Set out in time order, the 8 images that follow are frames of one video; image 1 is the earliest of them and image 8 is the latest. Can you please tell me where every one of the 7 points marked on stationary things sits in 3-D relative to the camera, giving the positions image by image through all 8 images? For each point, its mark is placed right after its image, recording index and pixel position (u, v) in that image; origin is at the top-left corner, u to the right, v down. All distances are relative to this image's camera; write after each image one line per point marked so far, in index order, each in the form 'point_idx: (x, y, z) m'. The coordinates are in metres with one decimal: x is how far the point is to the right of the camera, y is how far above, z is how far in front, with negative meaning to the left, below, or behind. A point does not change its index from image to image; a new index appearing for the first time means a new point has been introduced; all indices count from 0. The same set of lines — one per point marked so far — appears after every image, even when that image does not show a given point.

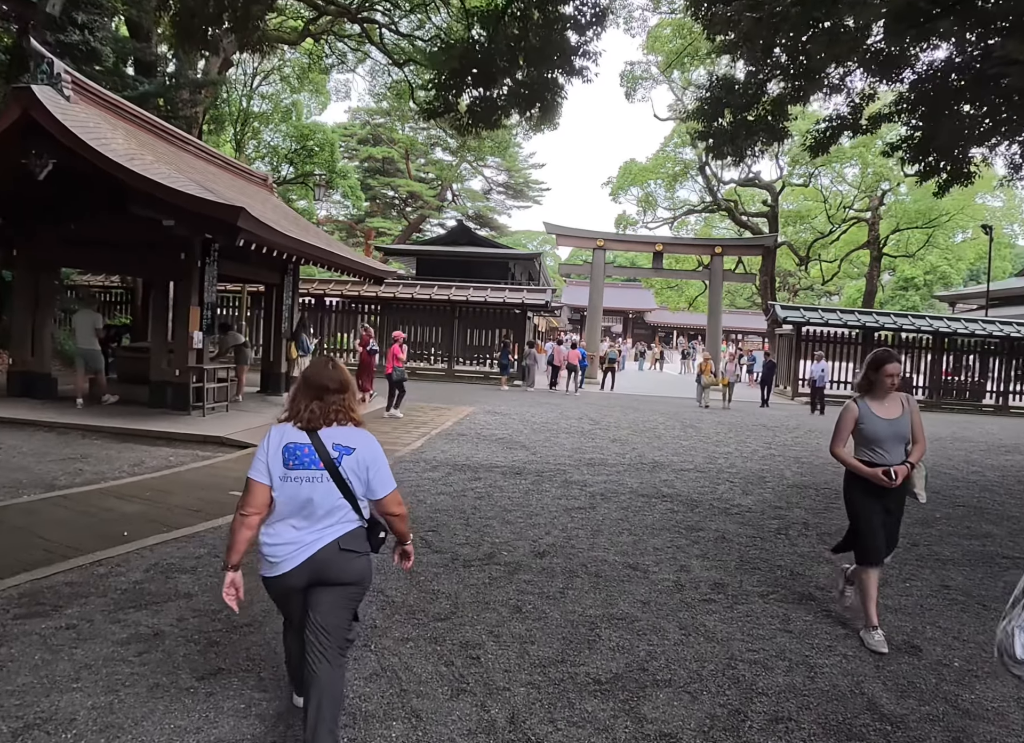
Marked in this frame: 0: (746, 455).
0: (+3.0, -1.1, +9.2) m
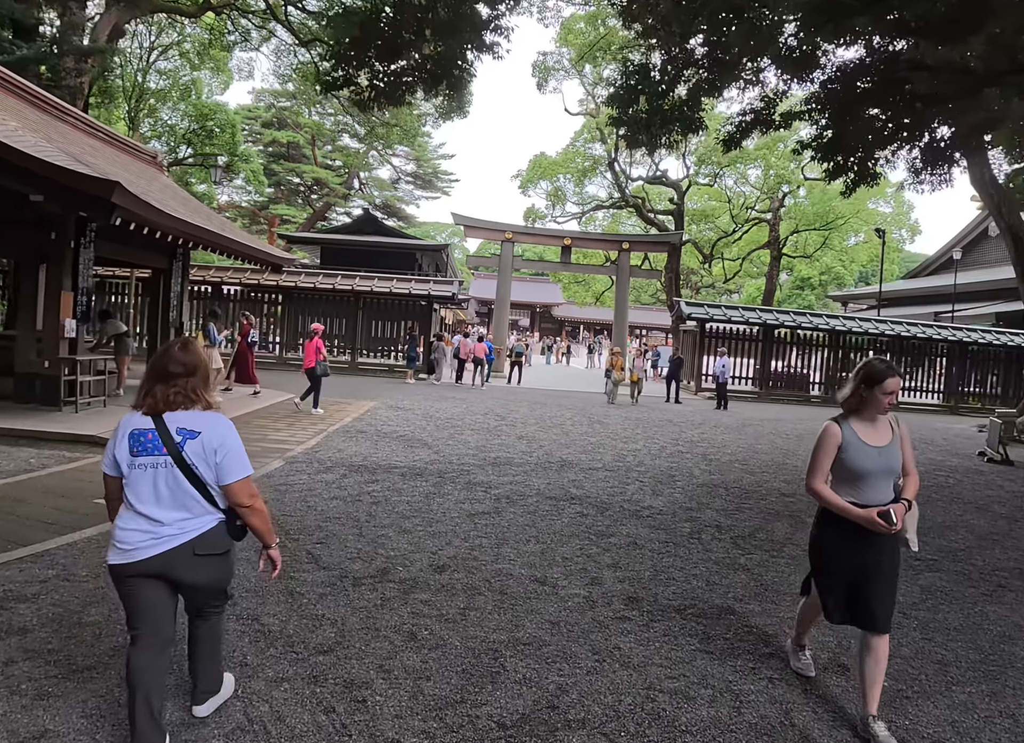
0: (+1.8, -1.0, +9.1) m
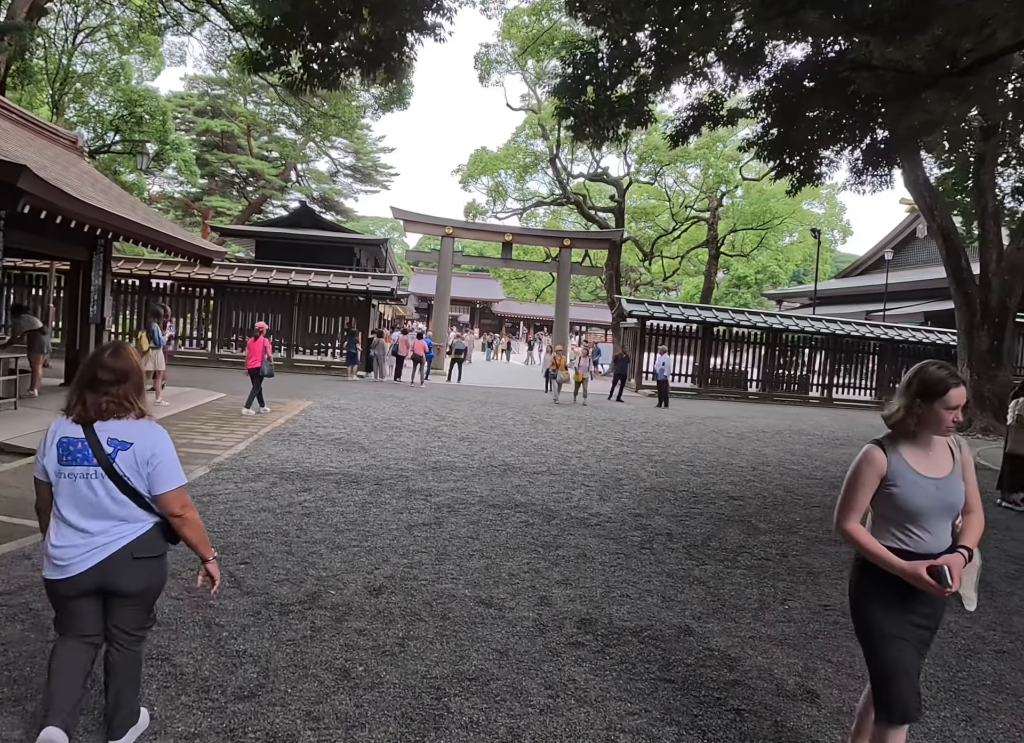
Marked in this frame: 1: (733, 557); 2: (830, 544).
0: (+1.1, -1.0, +8.9) m
1: (+1.4, -1.2, +4.6) m
2: (+2.2, -1.2, +5.1) m
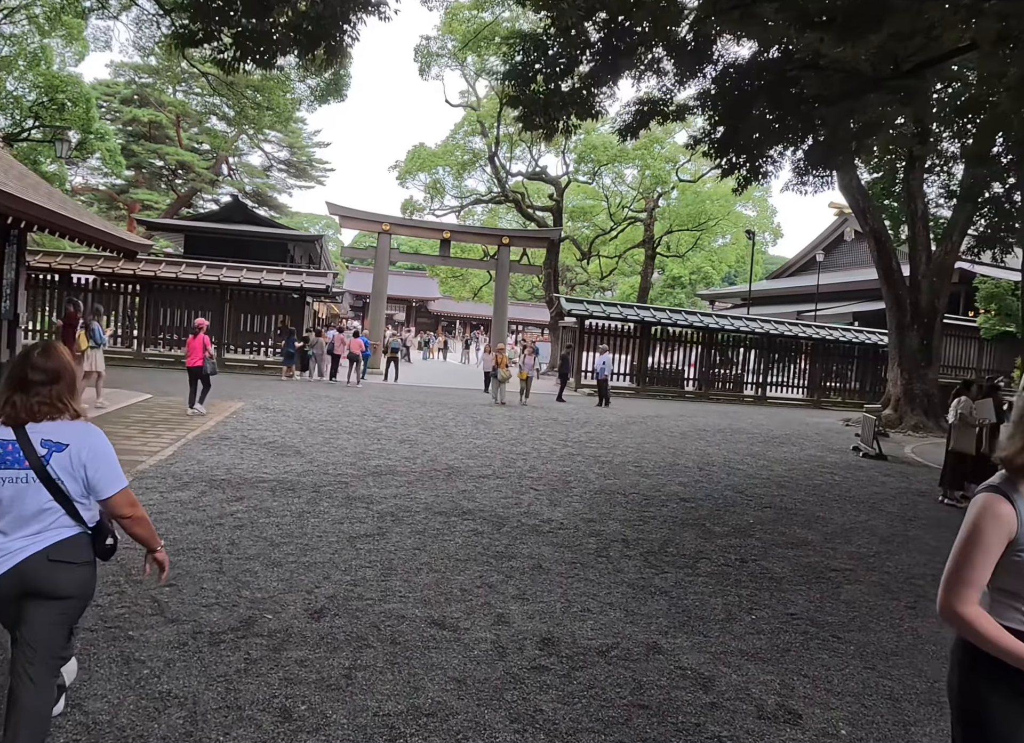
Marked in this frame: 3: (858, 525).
0: (+0.4, -1.0, +8.7) m
1: (+1.1, -1.2, +4.5) m
2: (+1.9, -1.2, +5.0) m
3: (+2.9, -1.3, +6.1) m
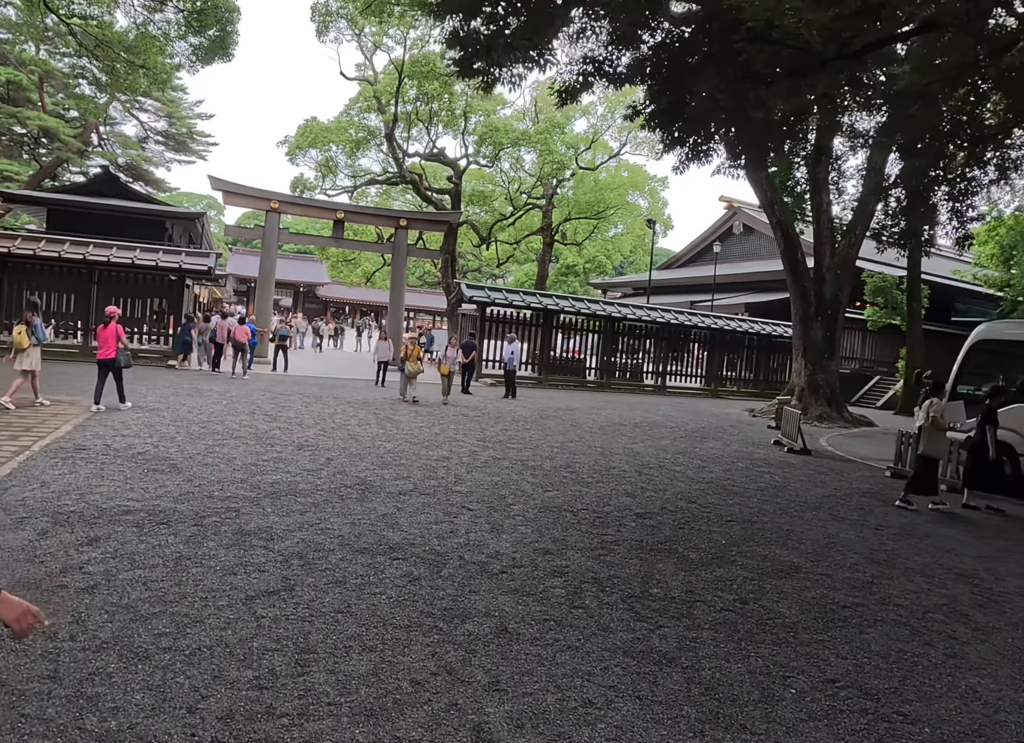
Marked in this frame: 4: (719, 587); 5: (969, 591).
0: (-0.4, -0.9, +7.7) m
1: (+0.9, -1.2, +3.6) m
2: (+1.6, -1.2, +4.3) m
3: (+2.4, -1.3, +5.5) m
4: (+1.2, -1.2, +4.1) m
5: (+2.9, -1.4, +4.6) m
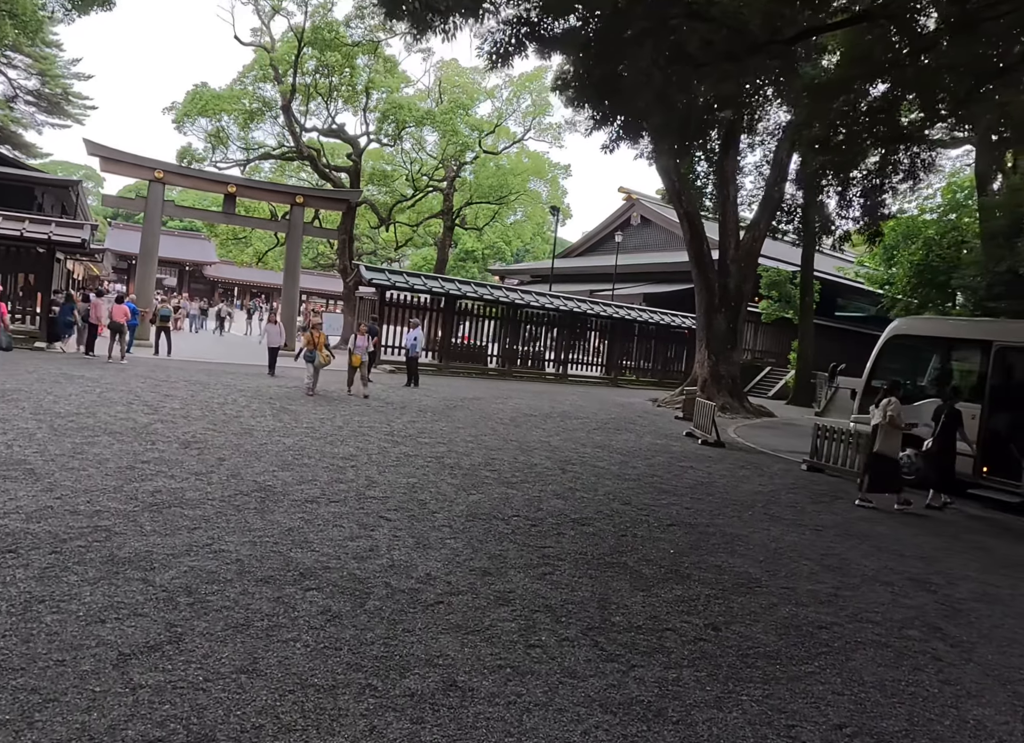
0: (-1.2, -0.8, +7.0) m
1: (+0.6, -1.2, +3.2) m
2: (+1.2, -1.2, +3.9) m
3: (+1.9, -1.2, +5.2) m
4: (+0.9, -1.2, +3.6) m
5: (+2.5, -1.4, +4.4) m
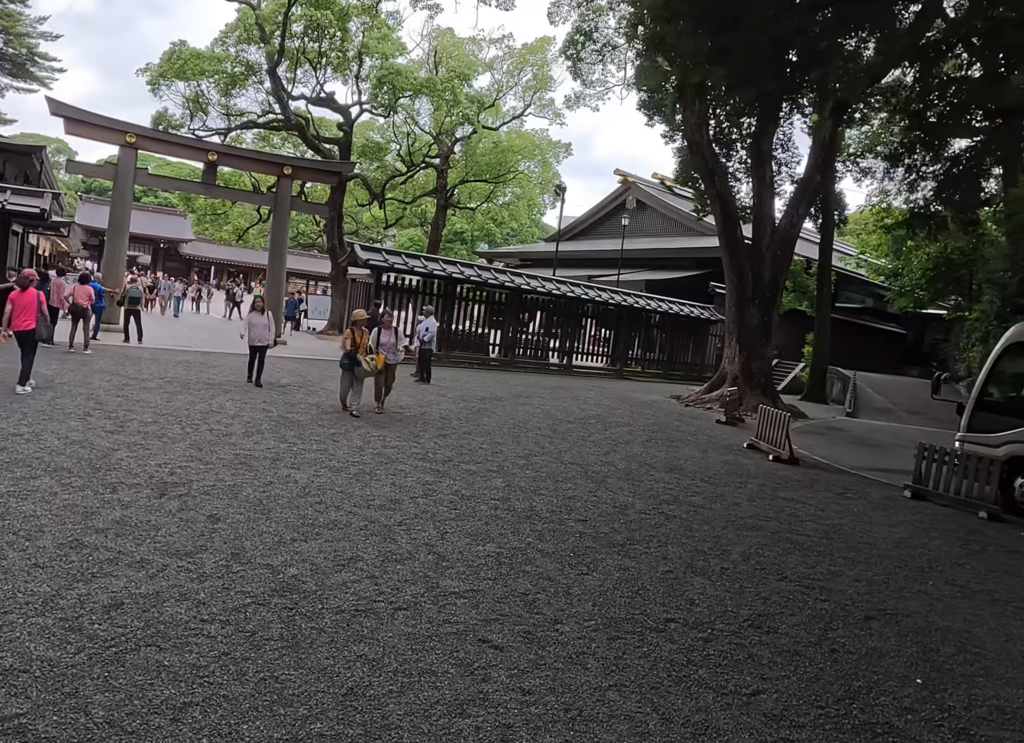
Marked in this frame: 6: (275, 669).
0: (-0.6, -0.9, +5.2) m
1: (+1.4, -1.4, +1.5) m
2: (+2.0, -1.4, +2.3) m
3: (+2.6, -1.4, +3.5) m
4: (+1.6, -1.4, +2.0) m
5: (+3.2, -1.6, +2.7) m
6: (-0.8, -1.0, +2.5) m
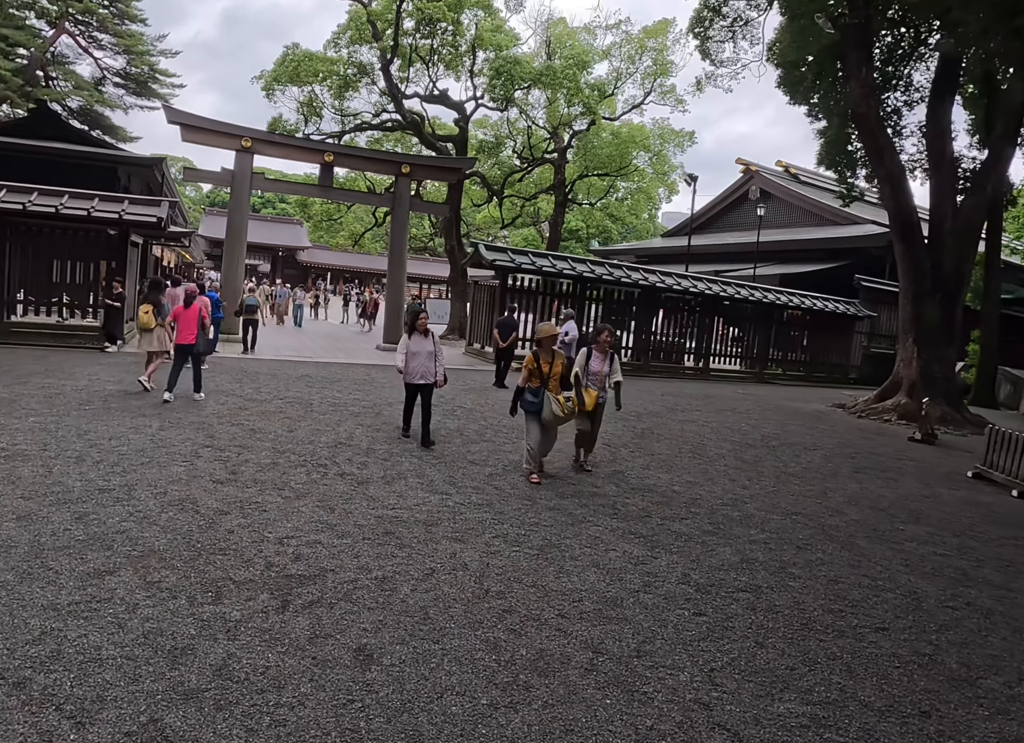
0: (+0.7, -1.1, +3.8) m
1: (+2.1, -1.5, -0.3) m
2: (+2.8, -1.5, +0.4) m
3: (+3.6, -1.5, +1.6) m
4: (+2.4, -1.5, +0.2) m
5: (+4.1, -1.7, +0.7) m
6: (+0.1, -1.2, +1.1) m
